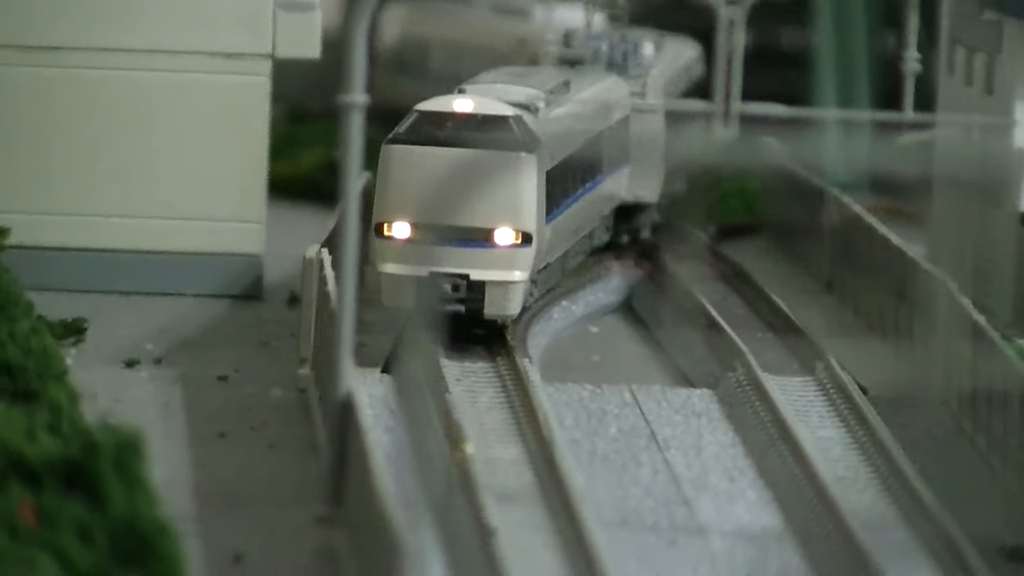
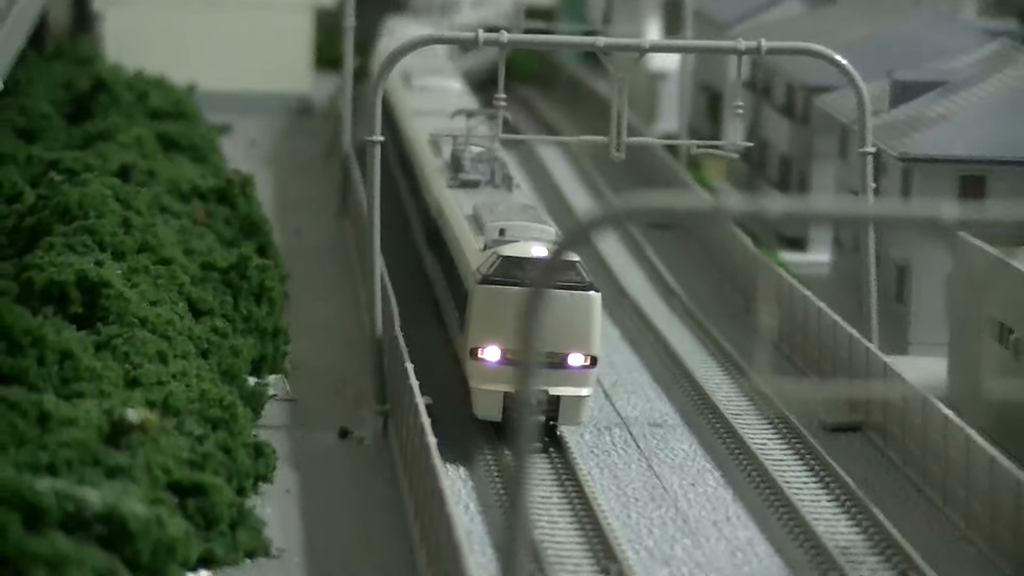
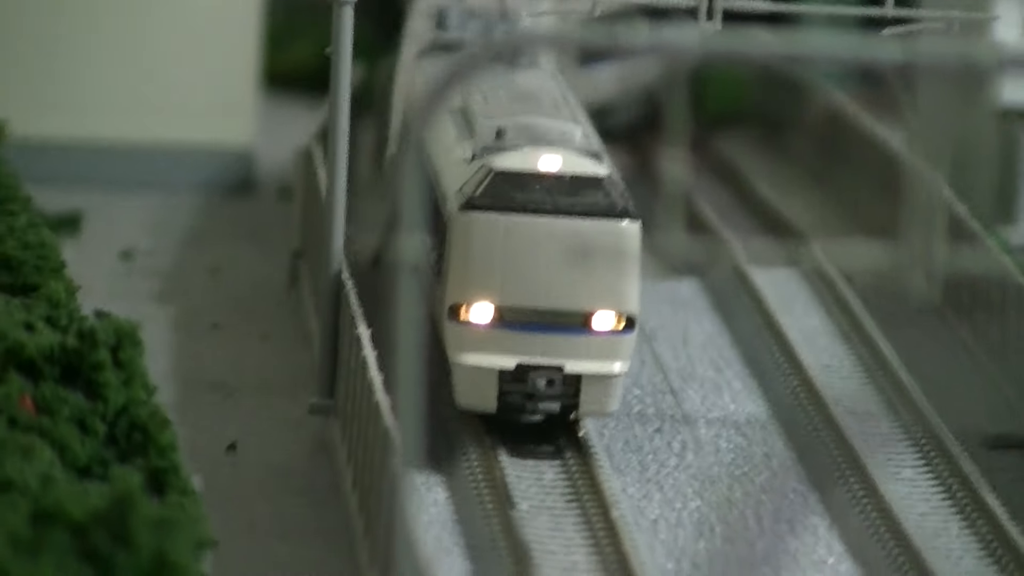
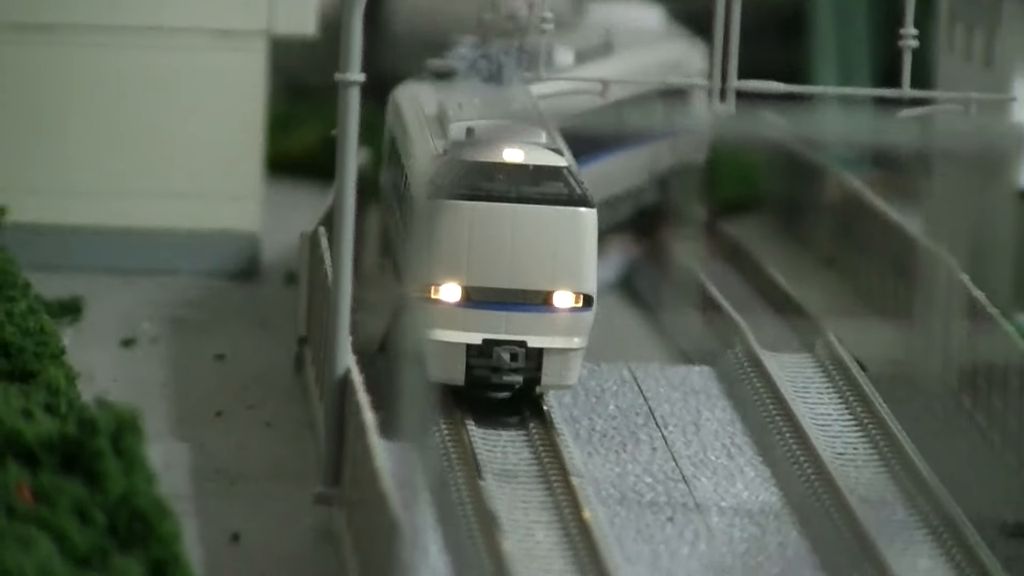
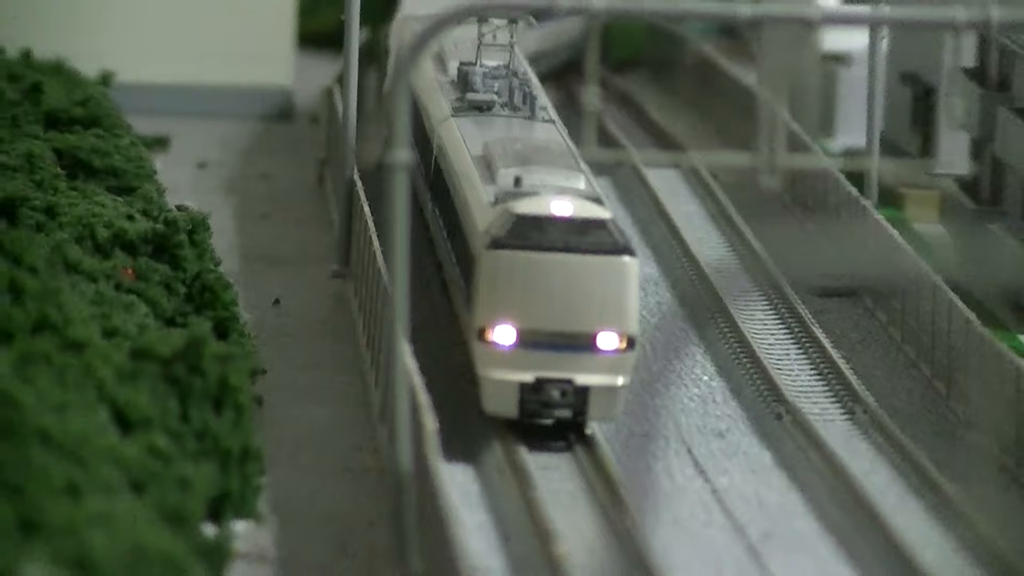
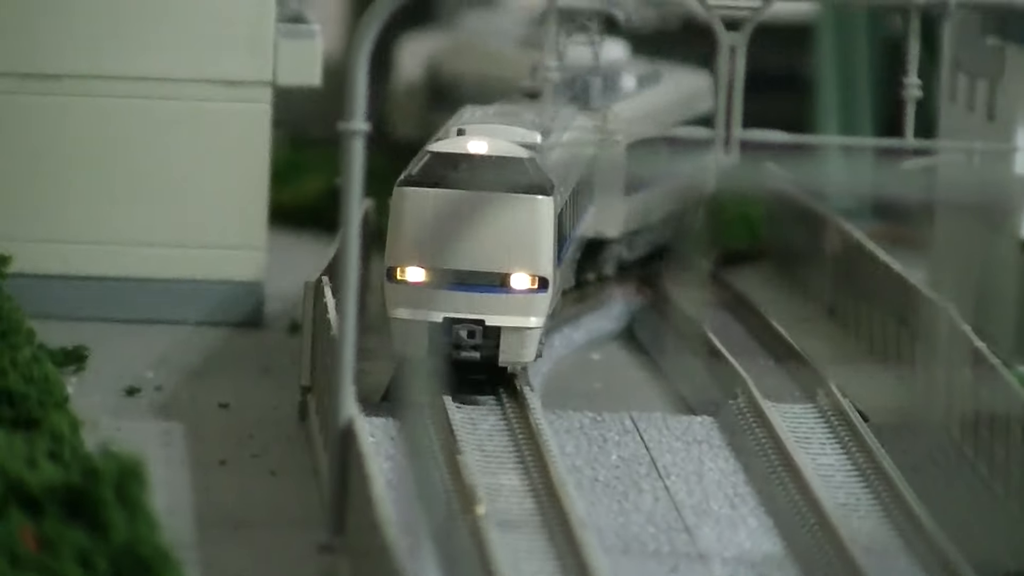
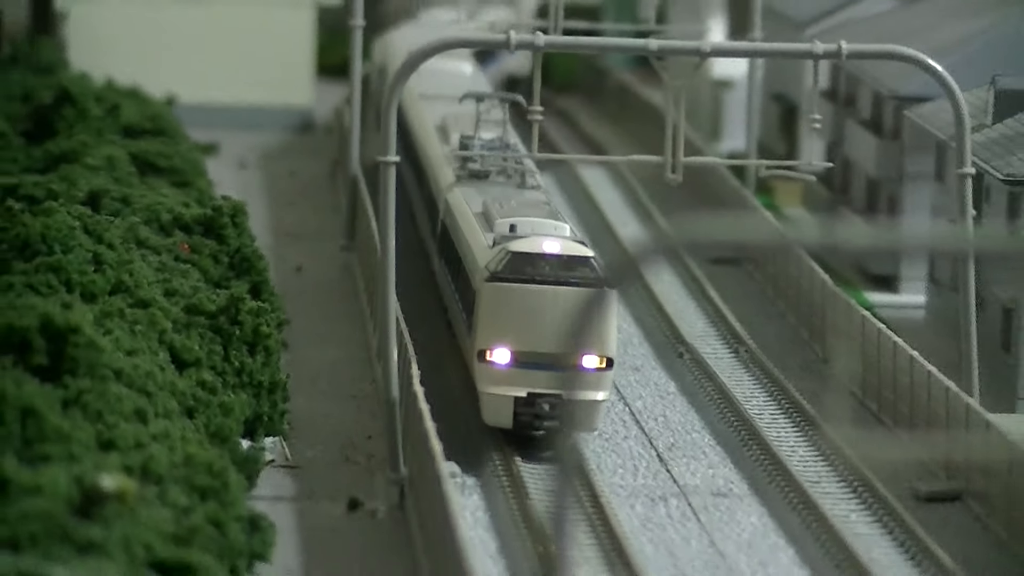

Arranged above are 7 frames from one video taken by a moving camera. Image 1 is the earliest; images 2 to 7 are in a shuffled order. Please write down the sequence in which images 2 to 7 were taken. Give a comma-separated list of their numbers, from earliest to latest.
6, 4, 3, 5, 7, 2
